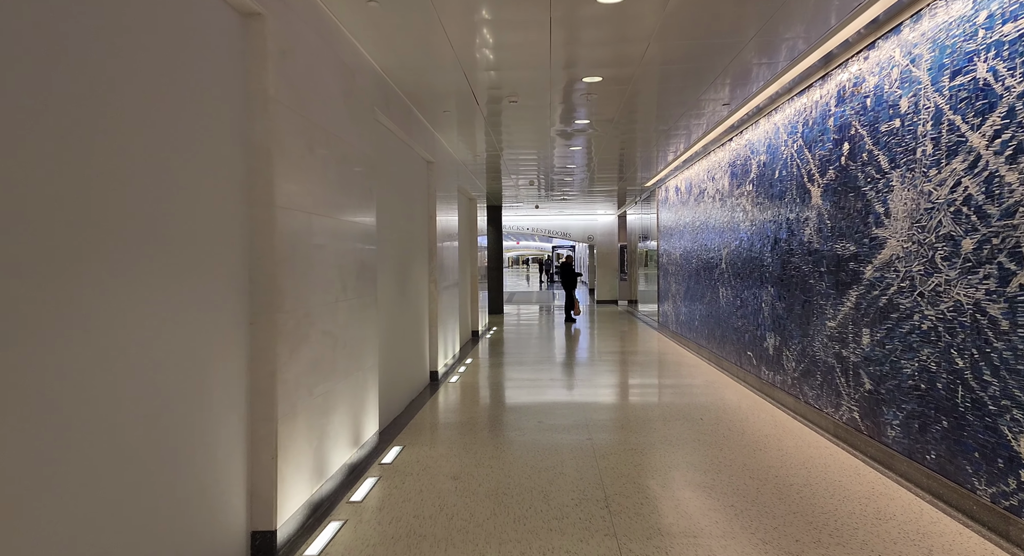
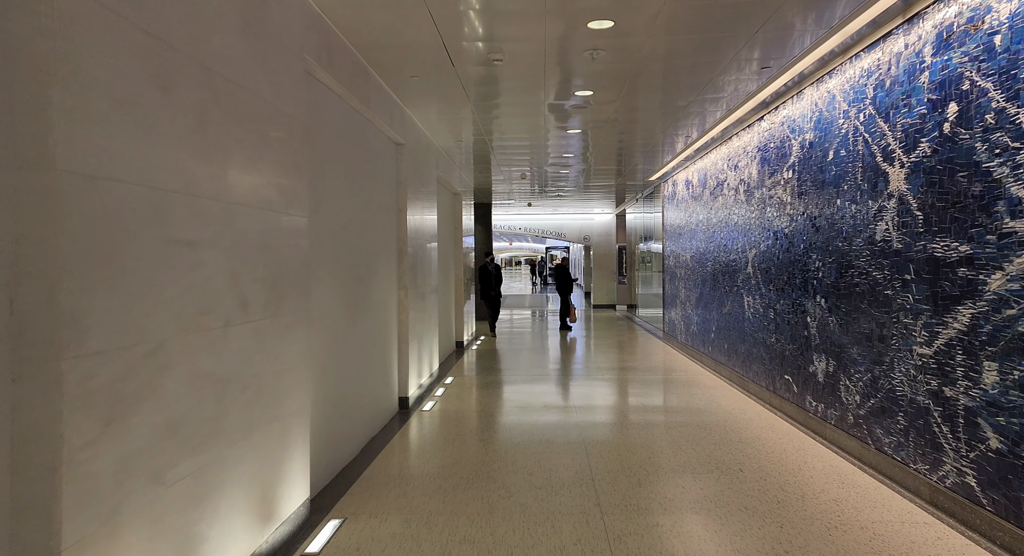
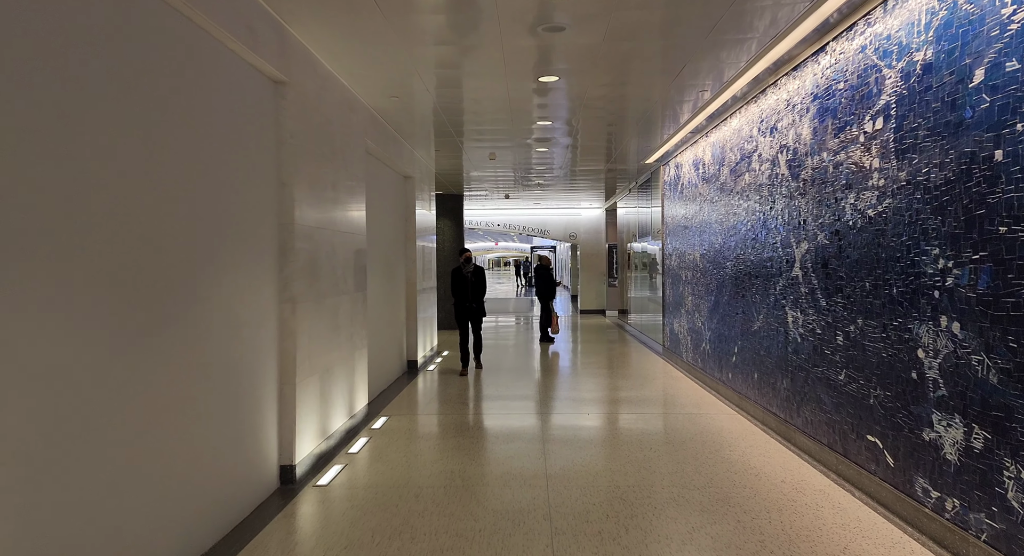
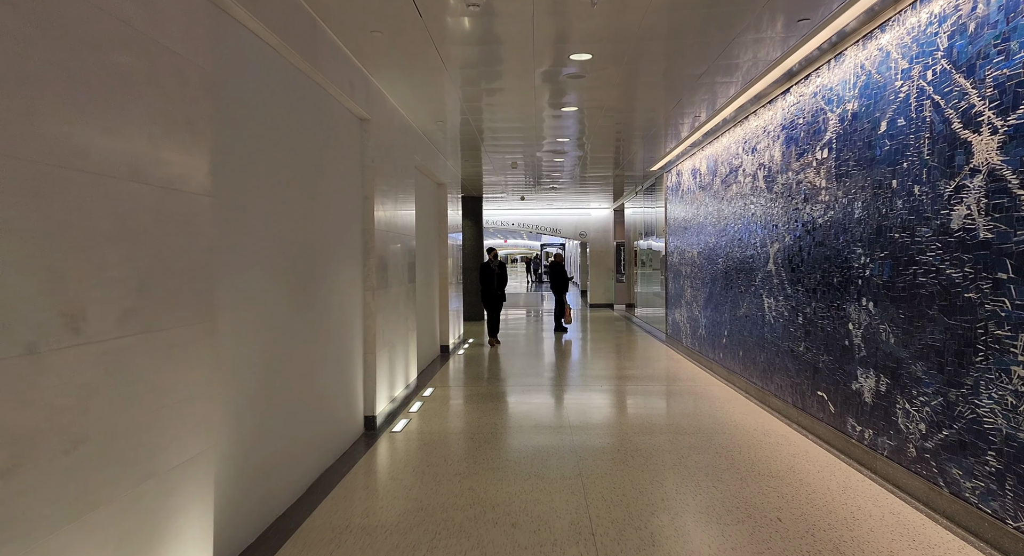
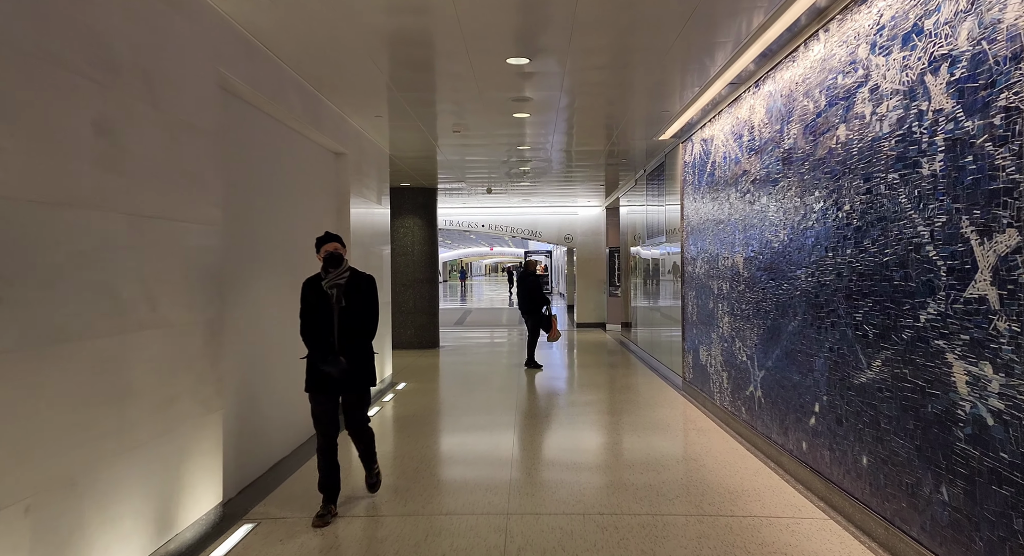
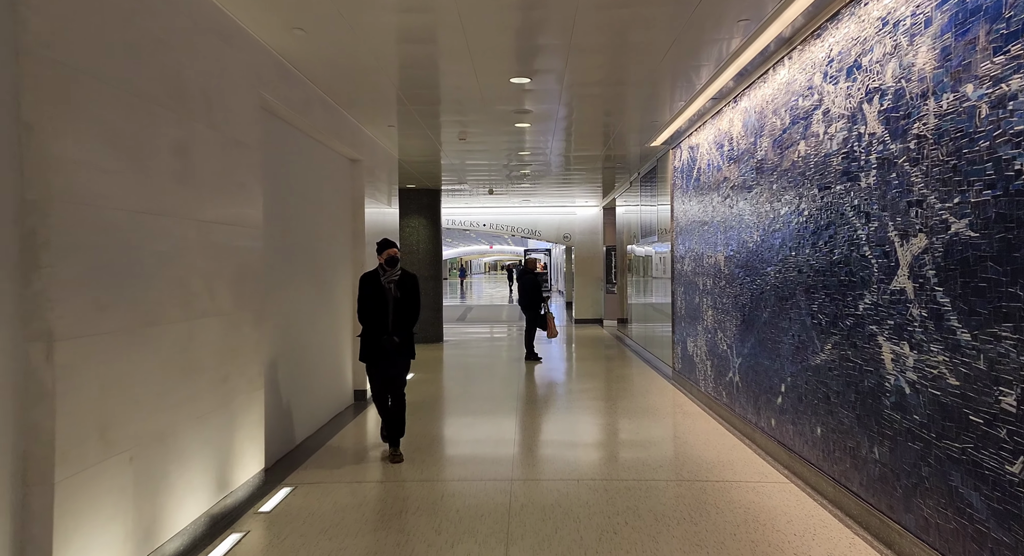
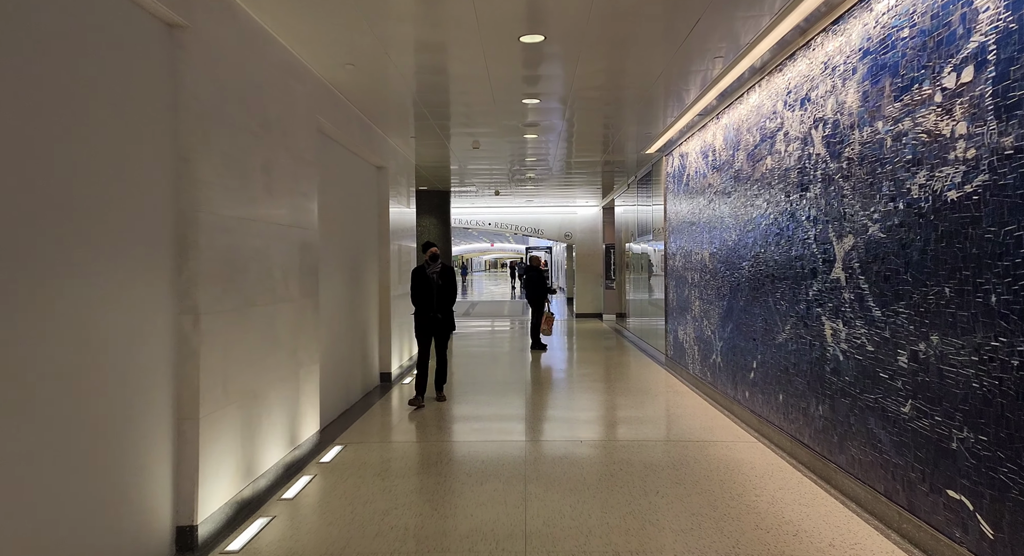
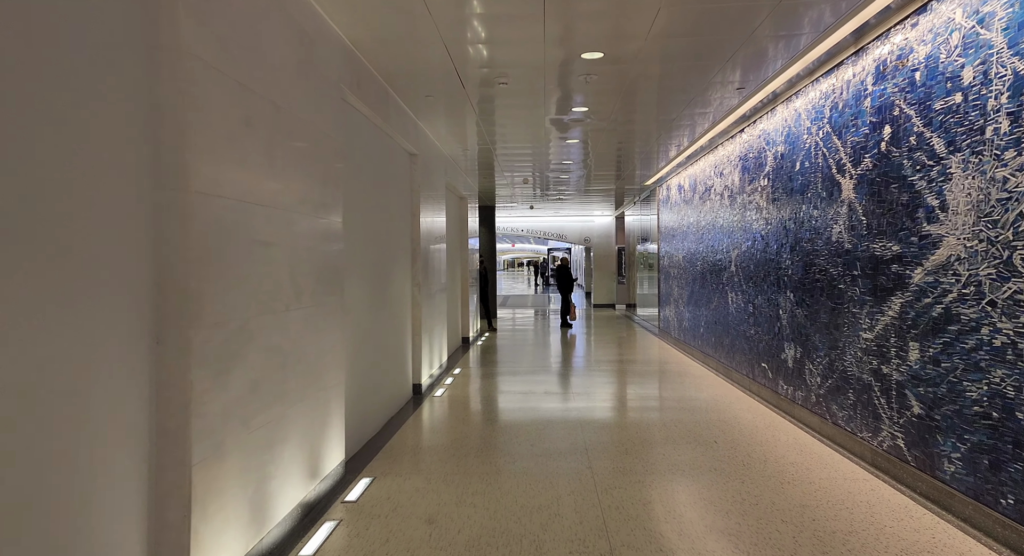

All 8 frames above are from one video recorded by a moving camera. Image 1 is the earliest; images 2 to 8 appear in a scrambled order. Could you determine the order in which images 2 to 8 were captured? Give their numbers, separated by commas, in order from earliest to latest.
8, 2, 4, 3, 7, 6, 5
